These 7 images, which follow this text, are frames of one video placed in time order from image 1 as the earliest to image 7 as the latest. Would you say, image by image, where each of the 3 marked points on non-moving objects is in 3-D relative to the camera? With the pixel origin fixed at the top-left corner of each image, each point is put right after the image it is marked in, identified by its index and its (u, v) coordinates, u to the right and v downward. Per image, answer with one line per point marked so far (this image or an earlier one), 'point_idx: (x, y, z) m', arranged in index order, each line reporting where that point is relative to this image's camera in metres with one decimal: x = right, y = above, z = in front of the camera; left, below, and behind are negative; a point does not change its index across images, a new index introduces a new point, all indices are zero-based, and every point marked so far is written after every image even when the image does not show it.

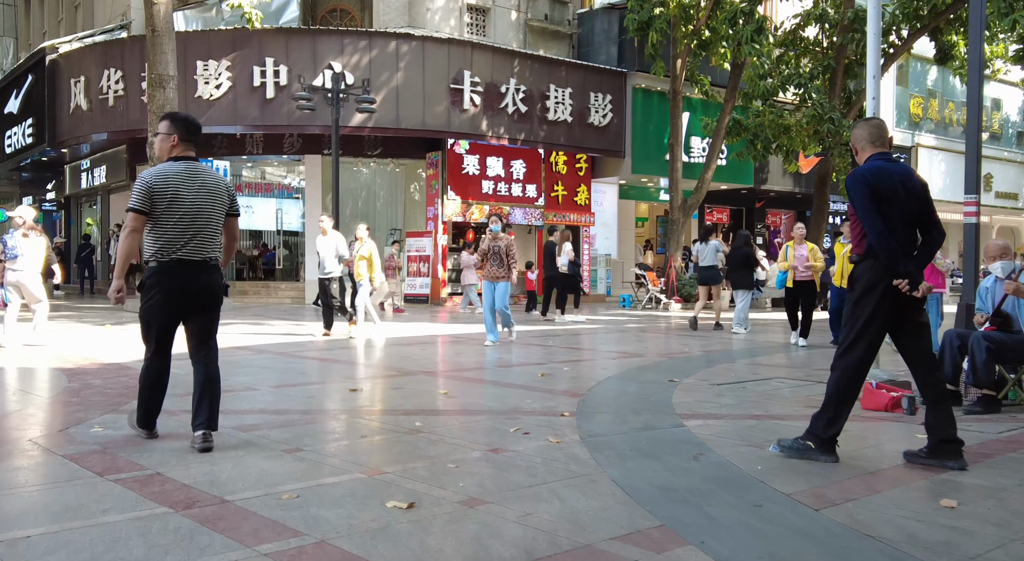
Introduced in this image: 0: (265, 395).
0: (-1.7, -0.8, +6.5) m
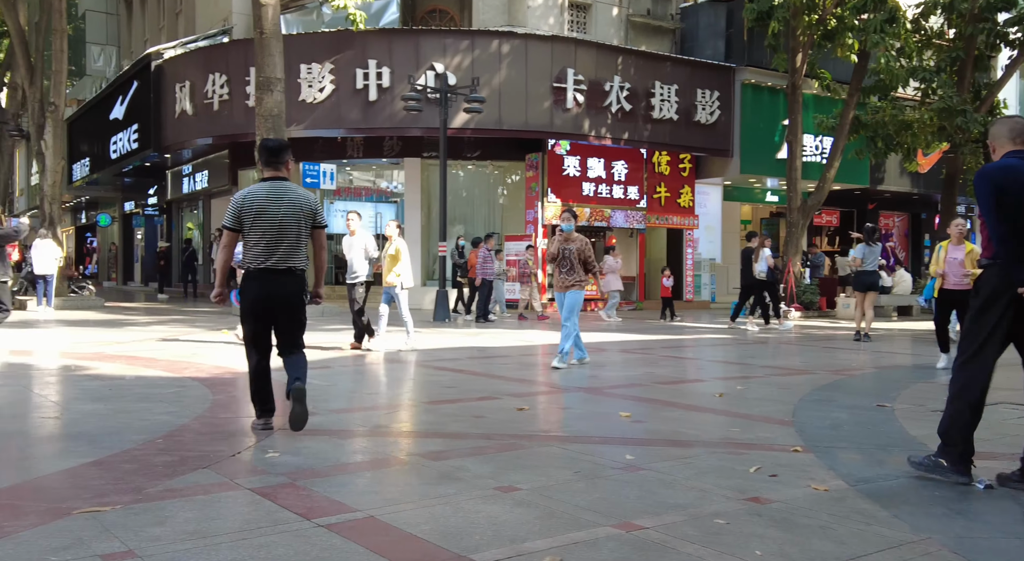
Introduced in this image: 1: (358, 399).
0: (-0.5, -0.9, +6.0) m
1: (-1.2, -0.9, +7.0) m
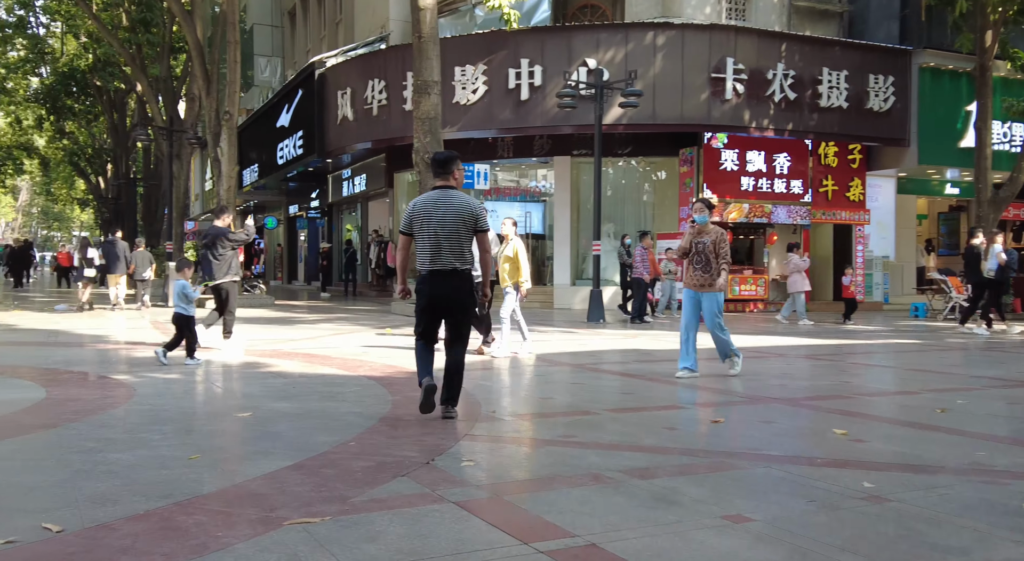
0: (+0.6, -0.9, +5.8) m
1: (+0.1, -0.9, +6.9) m
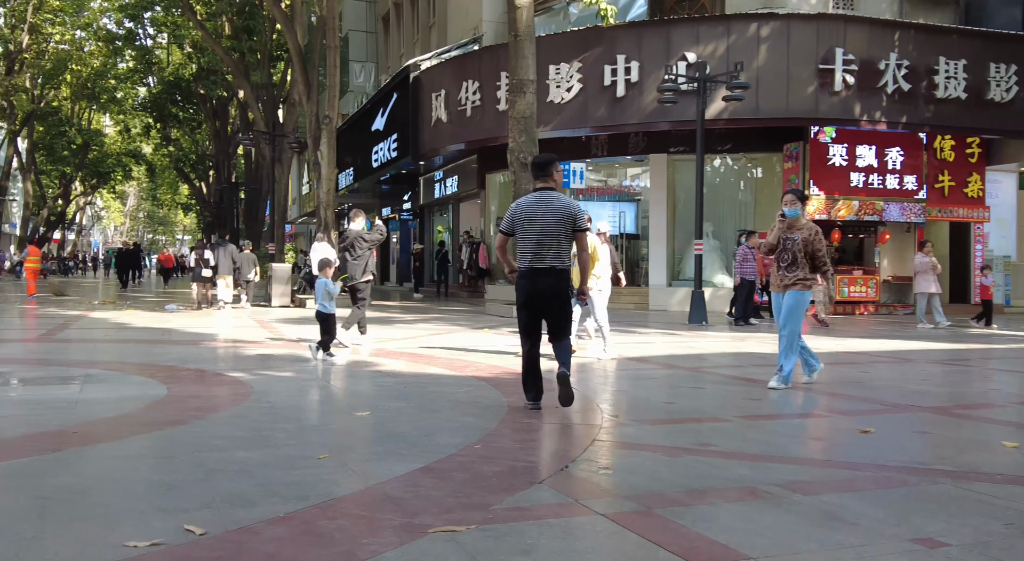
0: (+1.4, -0.9, +5.4) m
1: (+1.0, -0.9, +6.6) m
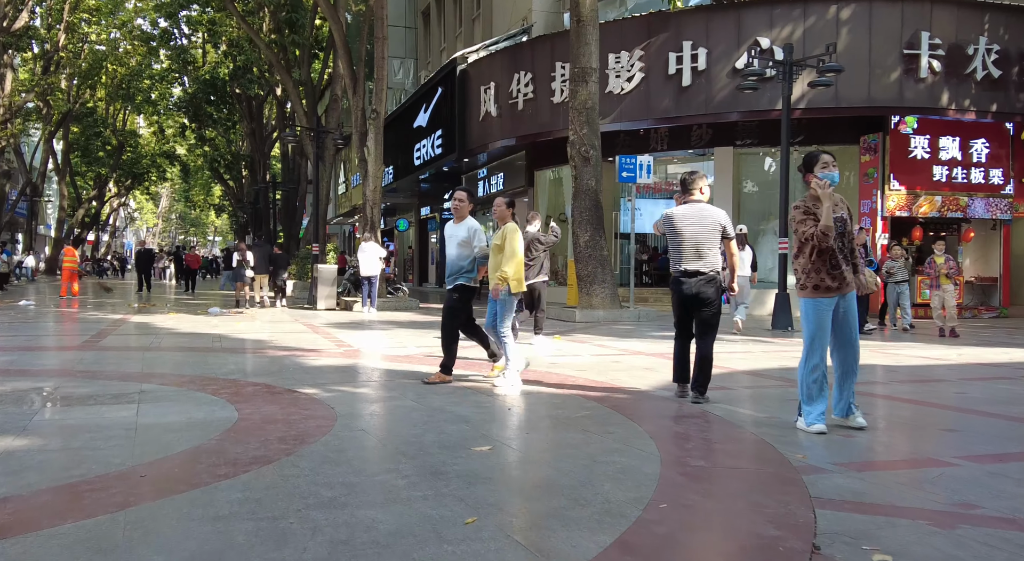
0: (+2.2, -0.9, +4.2) m
1: (+1.8, -0.9, +5.4) m
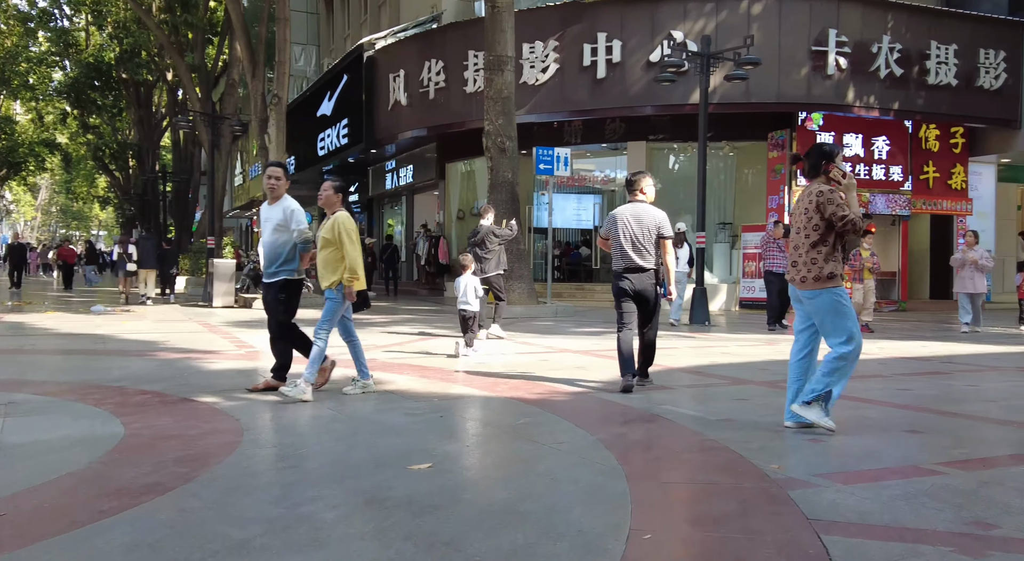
0: (+2.0, -0.9, +3.9) m
1: (+1.5, -0.9, +5.0) m
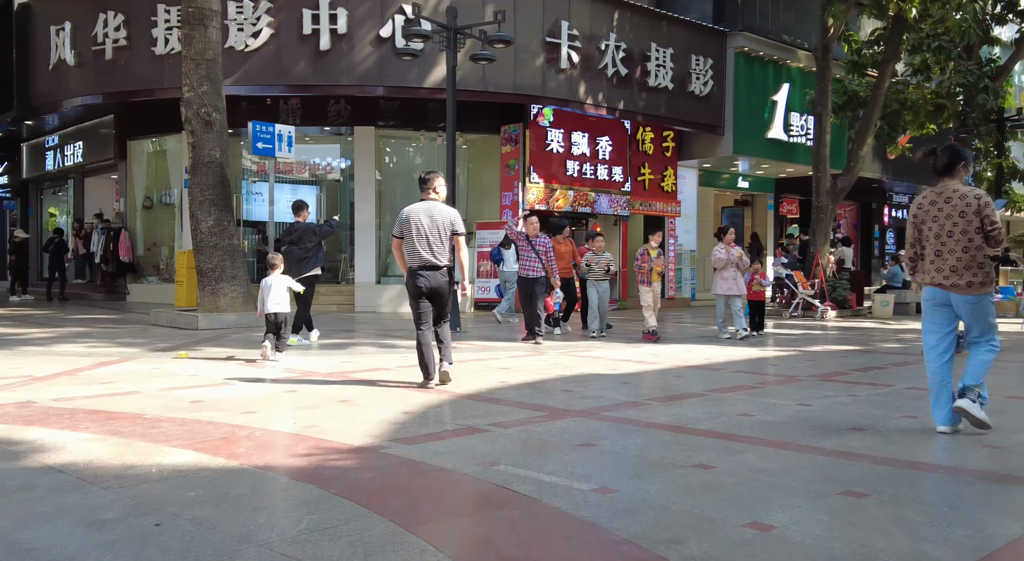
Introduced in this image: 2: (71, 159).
0: (+1.6, -0.9, +2.4) m
1: (+0.8, -0.9, +3.2) m
2: (-9.6, +2.6, +20.2) m
